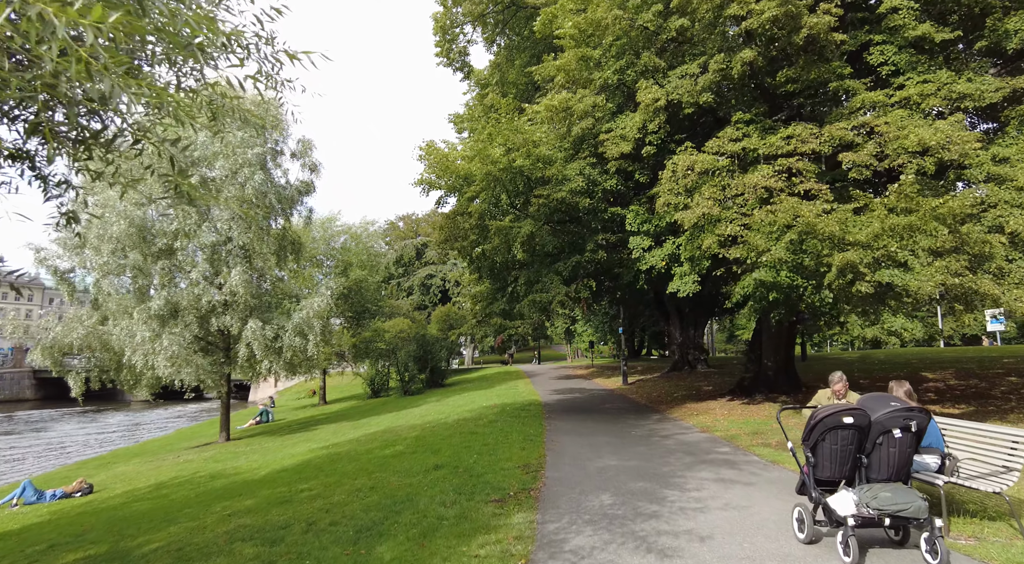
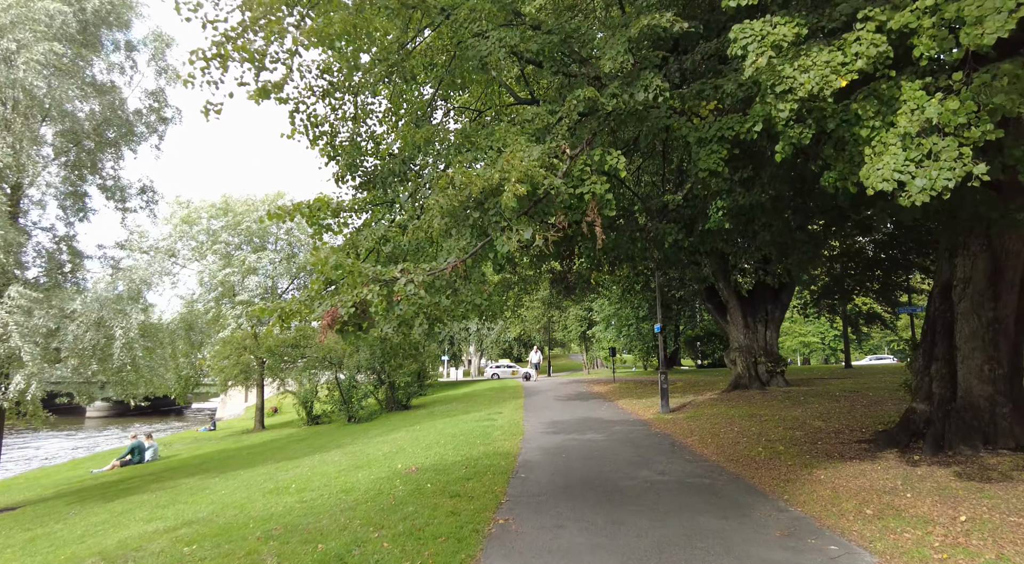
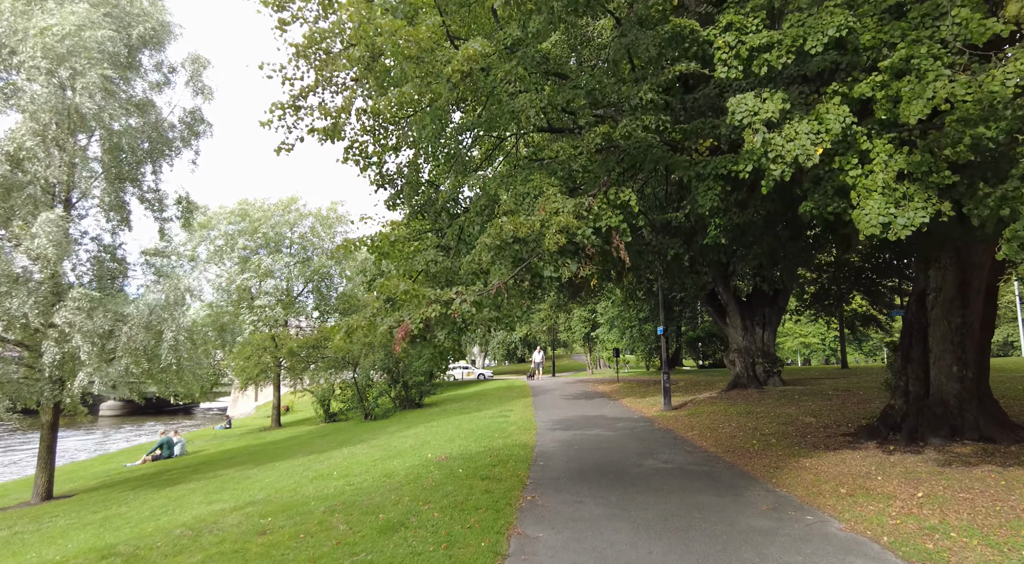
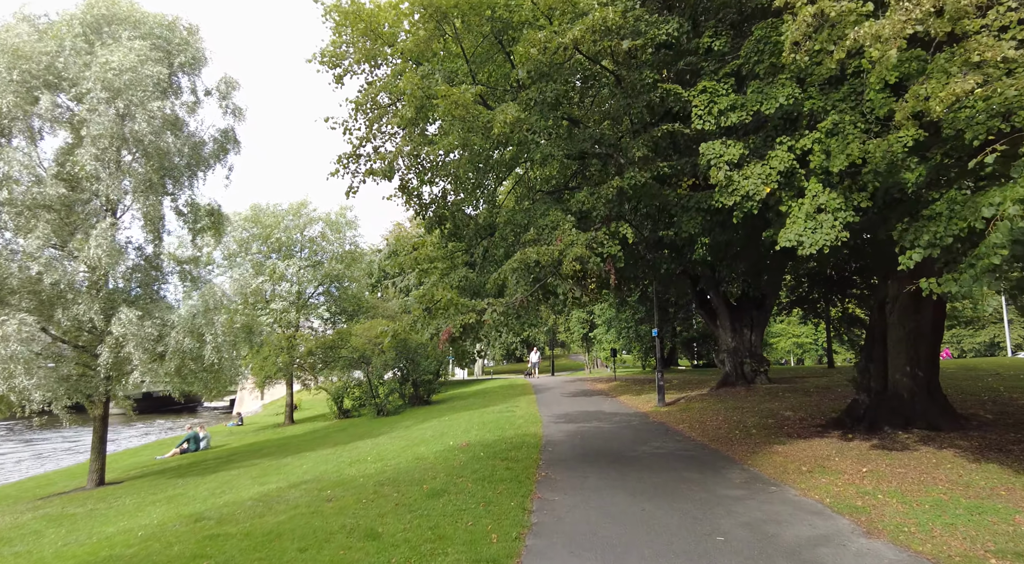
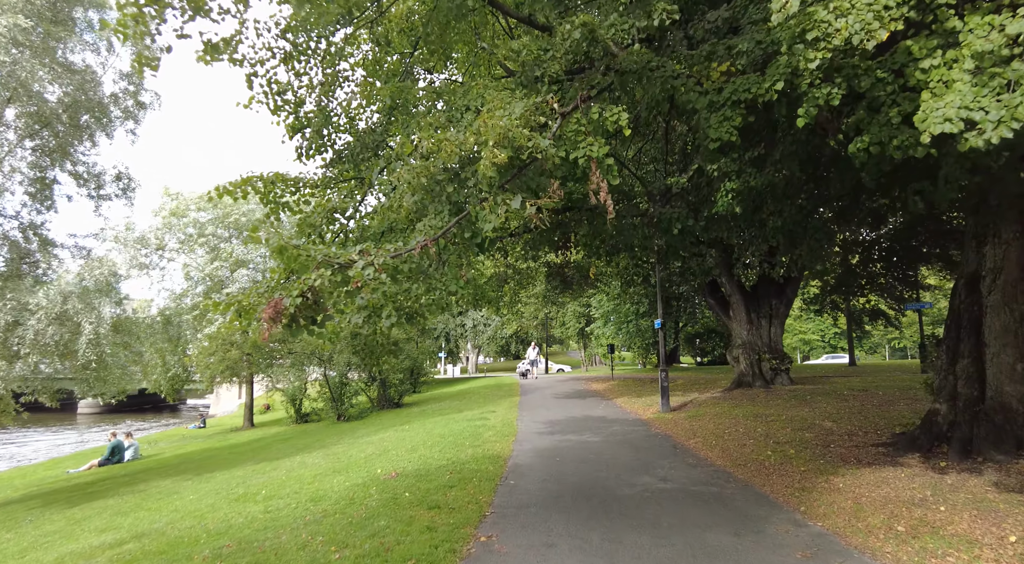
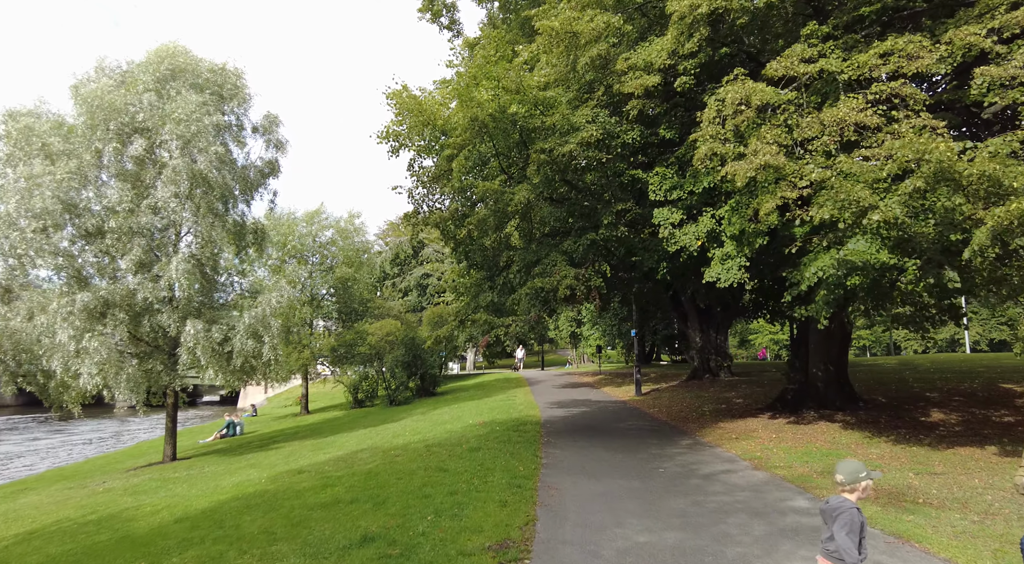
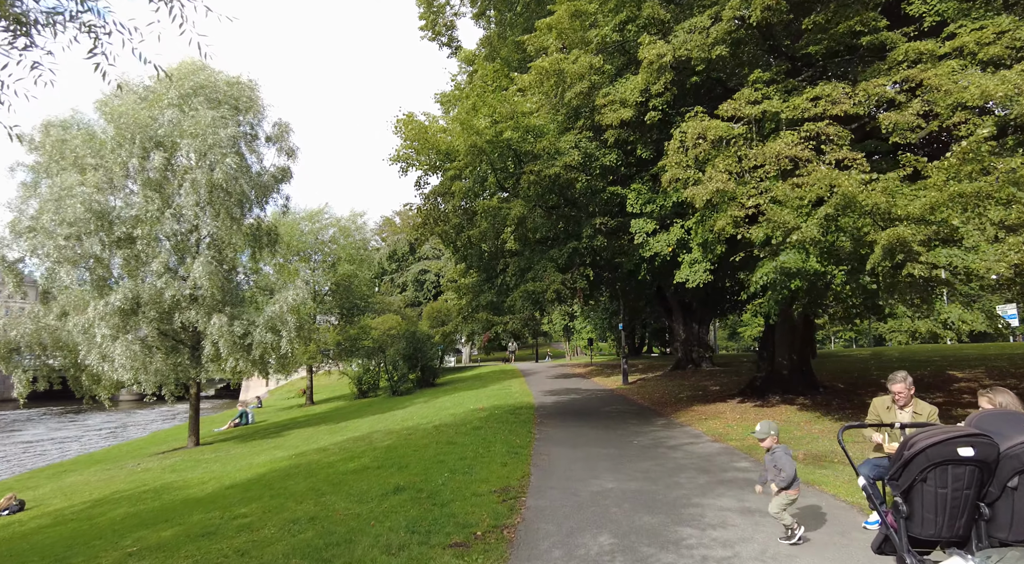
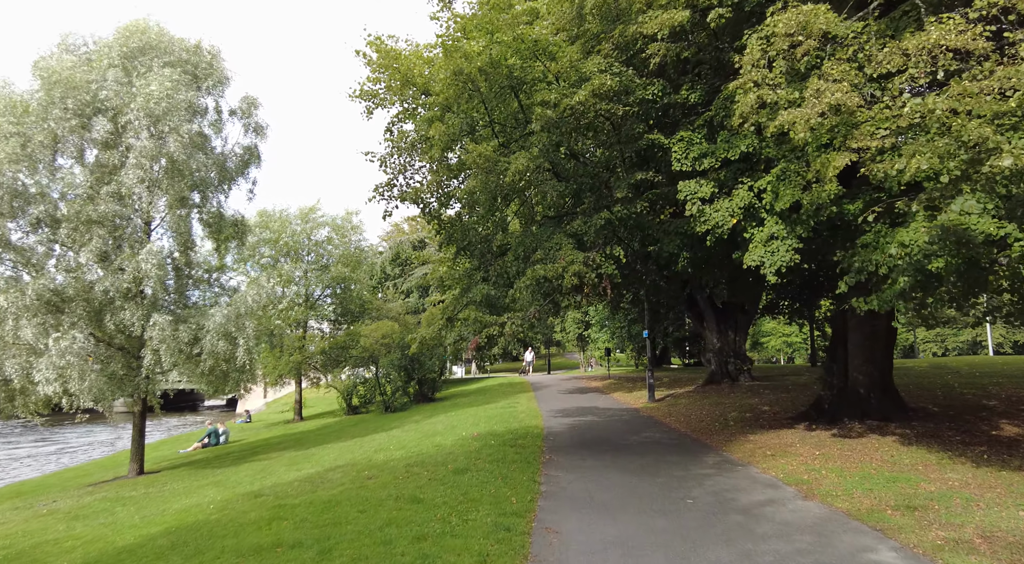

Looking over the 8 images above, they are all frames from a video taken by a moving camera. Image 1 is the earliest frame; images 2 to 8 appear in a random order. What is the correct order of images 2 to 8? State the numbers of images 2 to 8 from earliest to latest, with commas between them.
7, 6, 8, 4, 3, 2, 5
